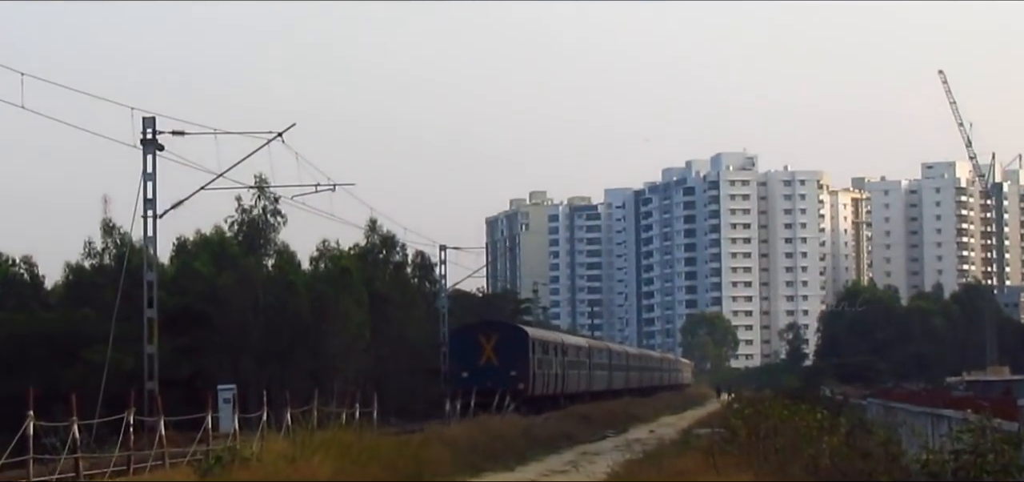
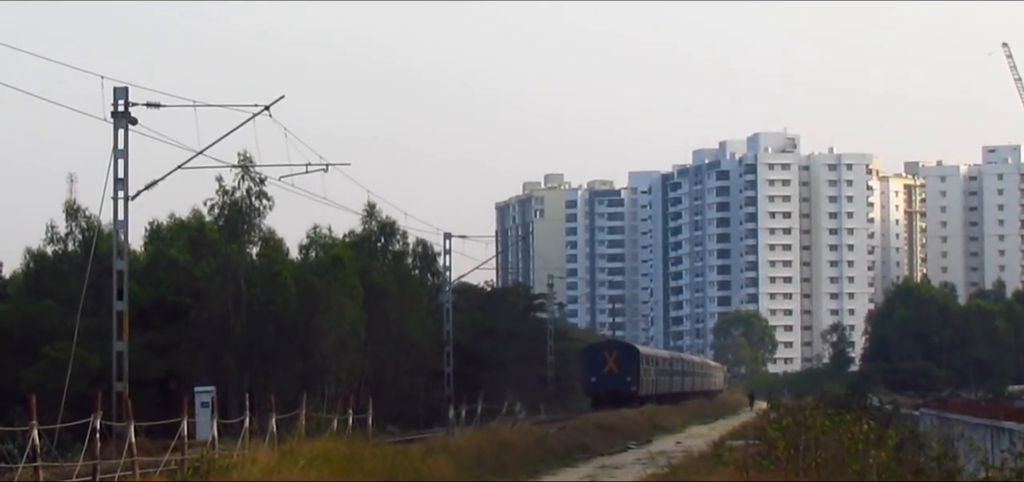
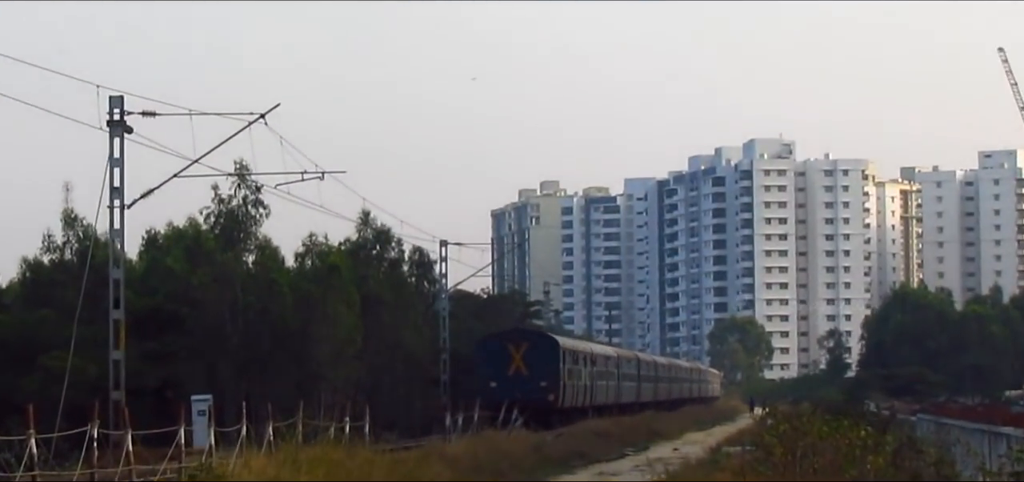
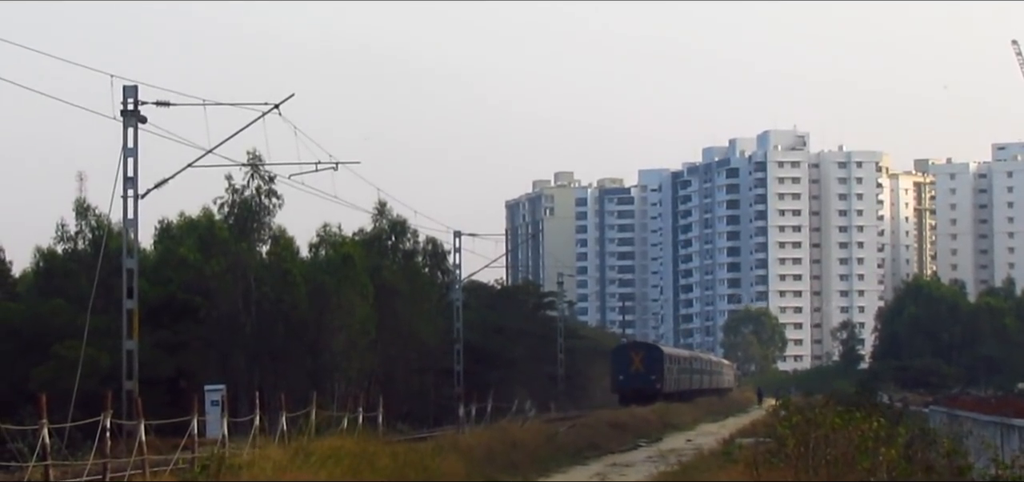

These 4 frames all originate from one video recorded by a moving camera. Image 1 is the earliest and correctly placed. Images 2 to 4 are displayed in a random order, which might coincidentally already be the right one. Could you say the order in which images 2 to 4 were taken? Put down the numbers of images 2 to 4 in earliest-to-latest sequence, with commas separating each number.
3, 2, 4
